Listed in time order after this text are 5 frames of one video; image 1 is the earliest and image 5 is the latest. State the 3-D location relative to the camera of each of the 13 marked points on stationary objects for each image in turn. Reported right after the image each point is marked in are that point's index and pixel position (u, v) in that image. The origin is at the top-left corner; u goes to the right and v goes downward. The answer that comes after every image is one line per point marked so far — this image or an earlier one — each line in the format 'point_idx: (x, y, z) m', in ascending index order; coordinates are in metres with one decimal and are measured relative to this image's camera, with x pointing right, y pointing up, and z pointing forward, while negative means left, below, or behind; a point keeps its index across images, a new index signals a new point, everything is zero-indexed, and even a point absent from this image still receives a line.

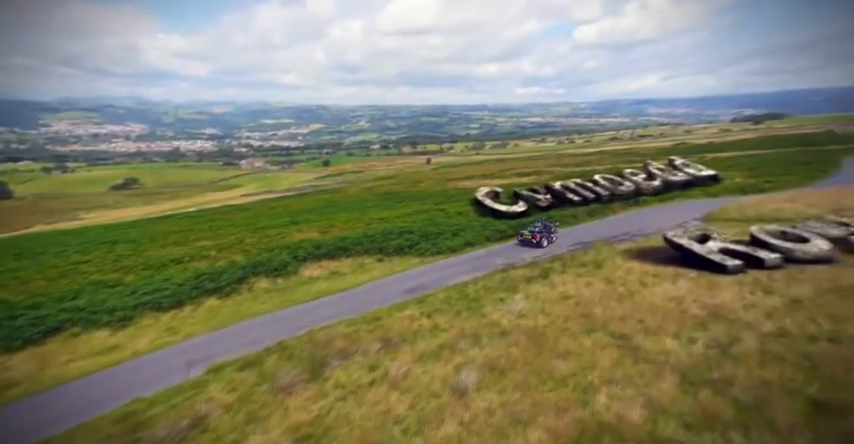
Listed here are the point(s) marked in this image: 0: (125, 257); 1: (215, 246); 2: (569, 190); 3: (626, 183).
0: (-8.8, -1.0, +12.6) m
1: (-6.7, -0.7, +13.8) m
2: (+5.5, +1.3, +18.0) m
3: (+8.3, +1.6, +18.3) m
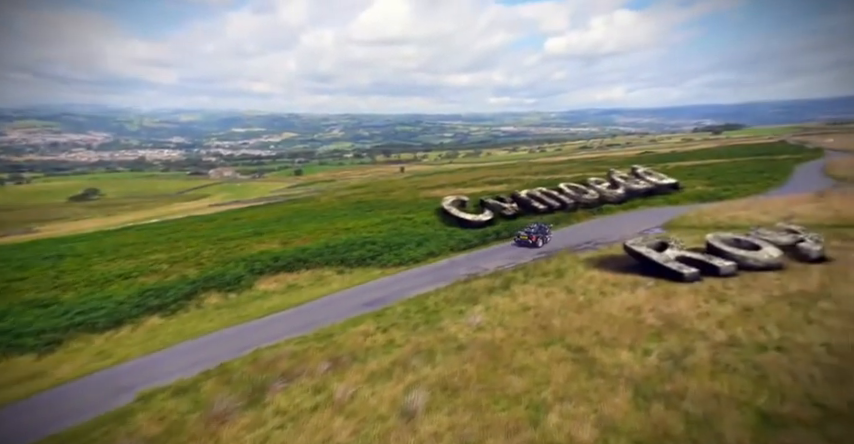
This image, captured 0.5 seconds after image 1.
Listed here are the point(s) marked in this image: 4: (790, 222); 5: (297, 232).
0: (-9.7, -1.4, +11.8) m
1: (-7.8, -1.1, +13.1) m
2: (+4.2, +0.9, +18.1) m
3: (+6.9, +1.3, +18.6) m
4: (+12.4, -0.1, +15.2) m
5: (-4.8, -0.4, +15.2) m
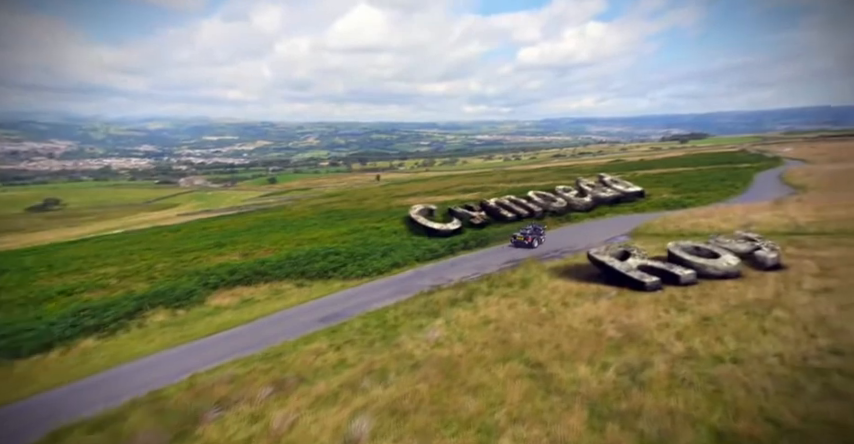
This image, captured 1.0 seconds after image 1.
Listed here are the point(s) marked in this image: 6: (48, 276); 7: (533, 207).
0: (-10.6, -1.7, +11.0) m
1: (-8.7, -1.5, +12.5) m
2: (+3.0, +0.6, +18.1) m
3: (+5.7, +0.9, +18.7) m
4: (+11.3, -0.4, +15.6) m
5: (-5.8, -0.7, +14.7) m
6: (-10.3, -1.5, +11.9) m
7: (+4.4, +0.6, +18.1) m
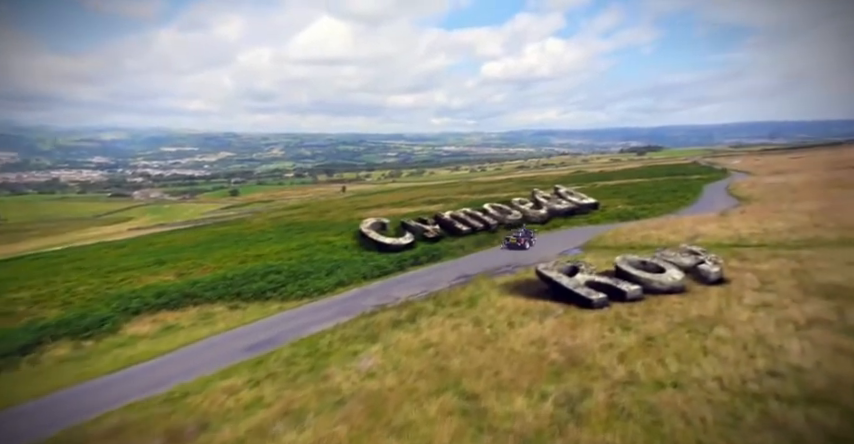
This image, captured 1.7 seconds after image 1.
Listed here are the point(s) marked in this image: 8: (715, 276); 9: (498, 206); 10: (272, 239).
0: (-11.8, -2.2, +9.8) m
1: (-10.0, -2.0, +11.3) m
2: (+1.2, +0.1, +17.9) m
3: (+3.8, +0.4, +18.7) m
4: (+9.7, -0.7, +15.9) m
5: (-7.3, -1.2, +13.8) m
6: (-11.5, -2.0, +10.6) m
7: (+2.6, +0.1, +18.0) m
8: (+8.6, -1.6, +13.0) m
9: (+3.0, +0.7, +18.7) m
10: (-6.0, -0.7, +16.1) m
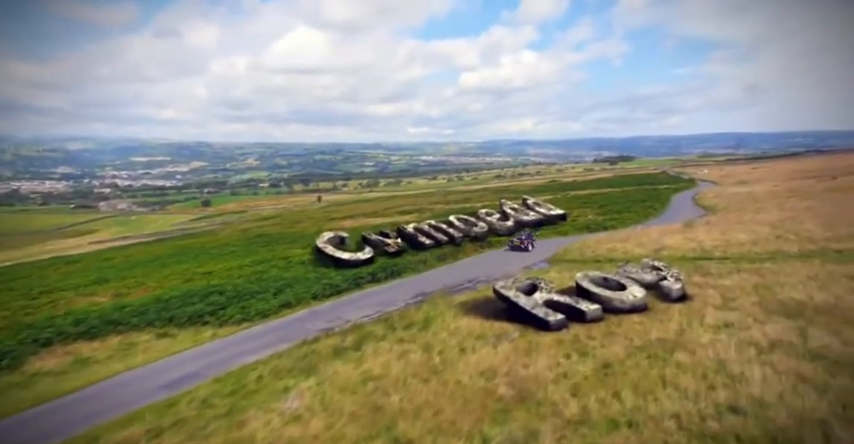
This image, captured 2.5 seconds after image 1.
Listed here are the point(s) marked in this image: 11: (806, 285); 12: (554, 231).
0: (-12.7, -2.6, +8.6) m
1: (-11.0, -2.4, +10.2) m
2: (-0.1, -0.4, +17.4) m
3: (+2.4, -0.1, +18.3) m
4: (+8.5, -1.1, +15.9) m
5: (-8.4, -1.7, +12.8) m
6: (-12.5, -2.4, +9.5) m
7: (+1.3, -0.4, +17.6) m
8: (+7.5, -1.9, +12.9) m
9: (+1.6, +0.2, +18.3) m
10: (-7.2, -1.2, +15.2) m
11: (+12.0, -2.0, +13.5) m
12: (+5.7, -0.3, +19.0) m
